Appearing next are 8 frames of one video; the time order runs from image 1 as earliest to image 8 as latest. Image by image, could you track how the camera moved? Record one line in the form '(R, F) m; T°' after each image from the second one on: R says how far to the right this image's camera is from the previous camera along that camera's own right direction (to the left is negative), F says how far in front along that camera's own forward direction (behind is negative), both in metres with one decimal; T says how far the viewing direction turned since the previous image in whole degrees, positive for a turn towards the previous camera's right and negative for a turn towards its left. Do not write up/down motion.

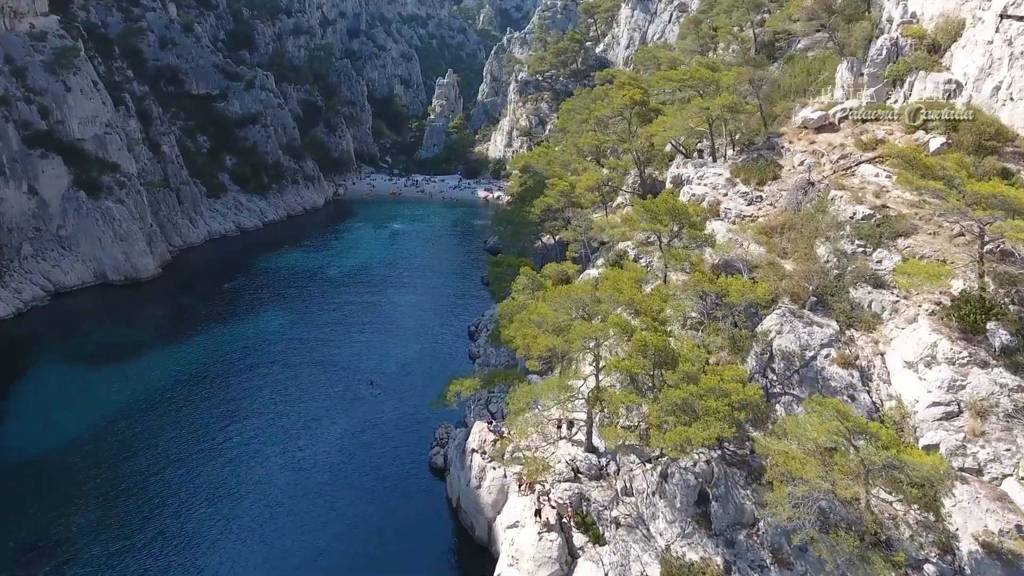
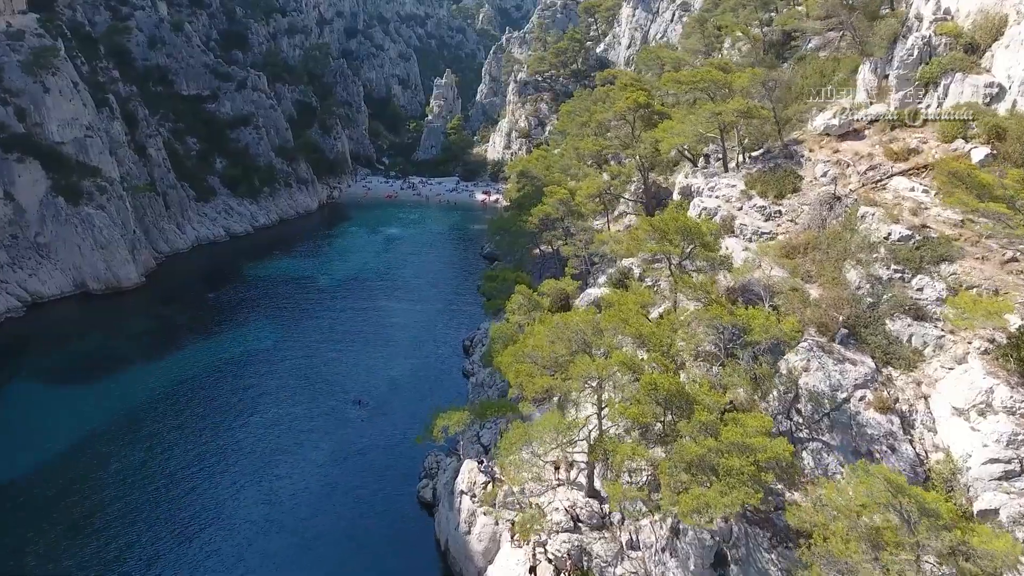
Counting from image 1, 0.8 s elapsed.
(+0.2, +2.2) m; 0°
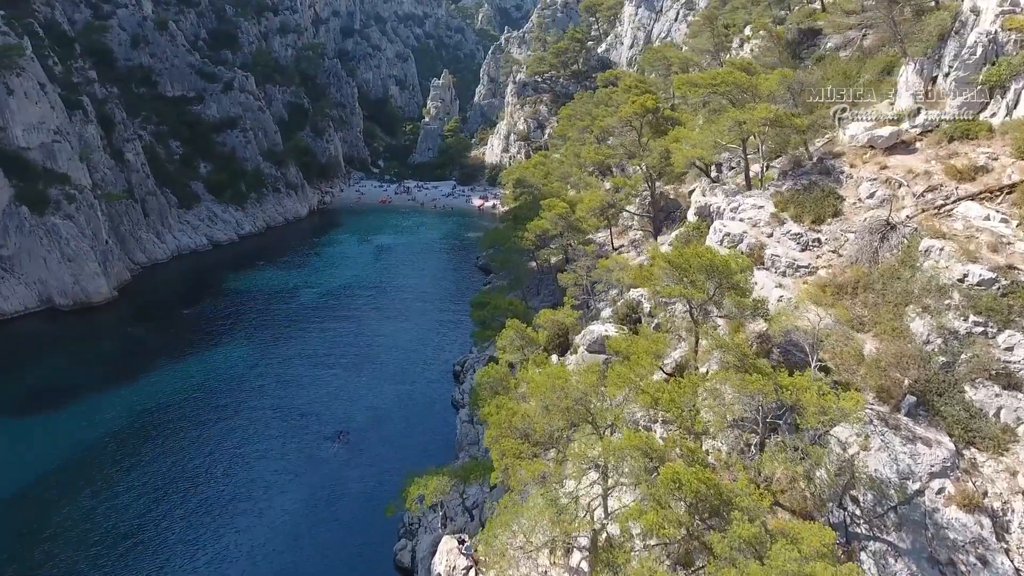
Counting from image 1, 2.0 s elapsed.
(+0.3, +3.3) m; 0°
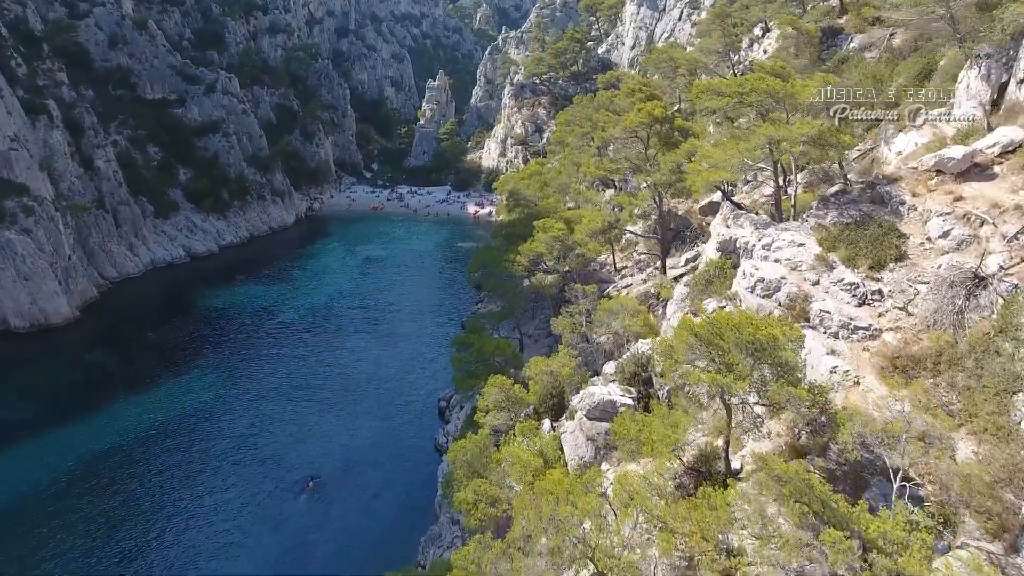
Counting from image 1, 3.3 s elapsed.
(+0.4, +3.7) m; 0°
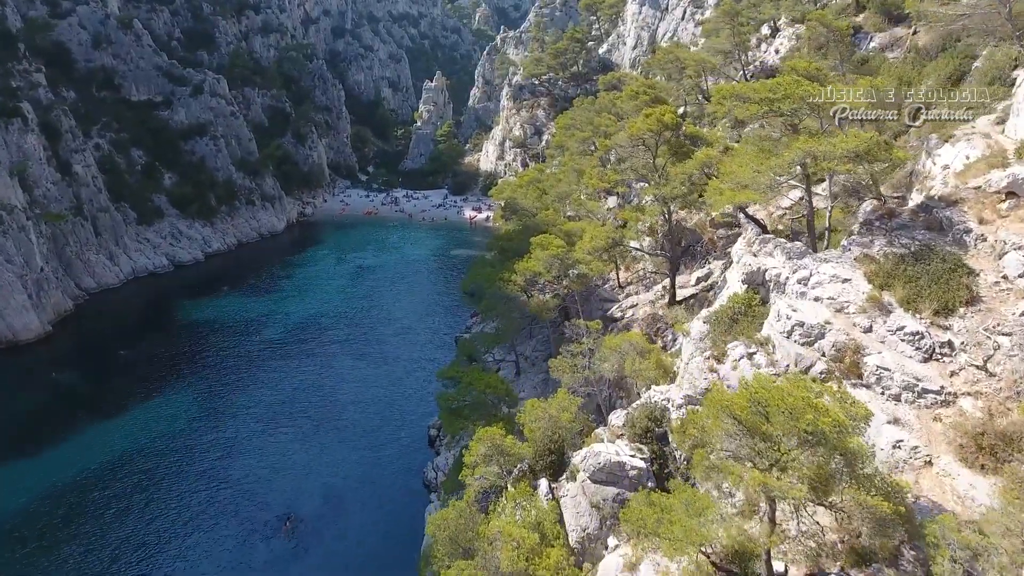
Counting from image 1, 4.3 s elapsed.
(+0.2, +2.5) m; 0°
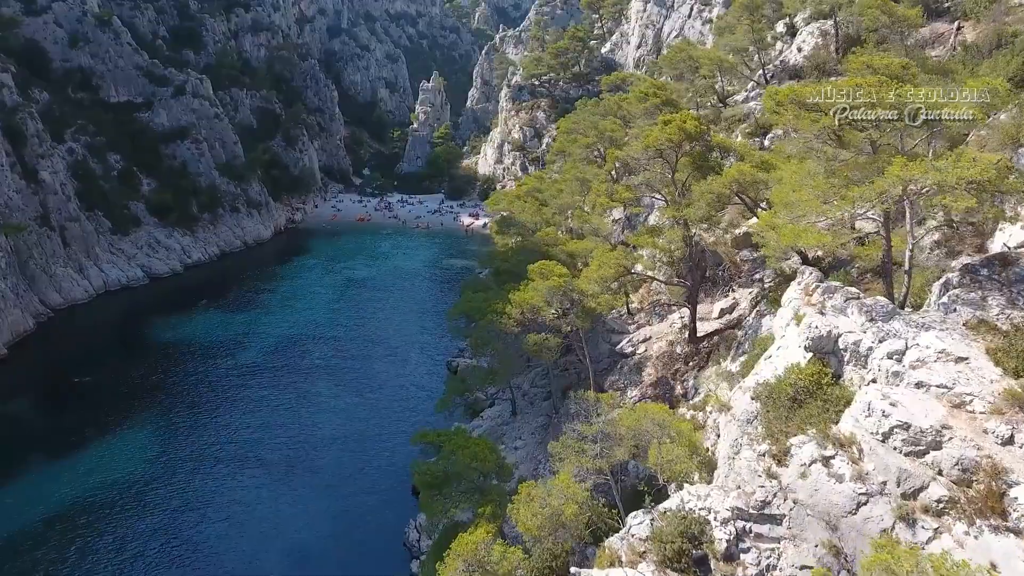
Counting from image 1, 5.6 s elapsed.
(+0.2, +3.7) m; 0°
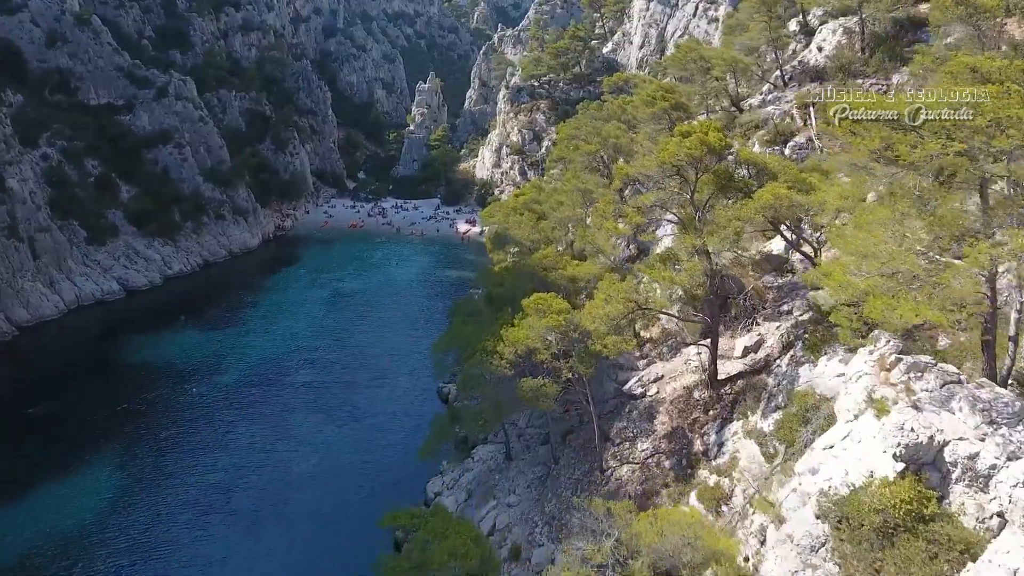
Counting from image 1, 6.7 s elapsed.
(+0.2, +3.0) m; 0°
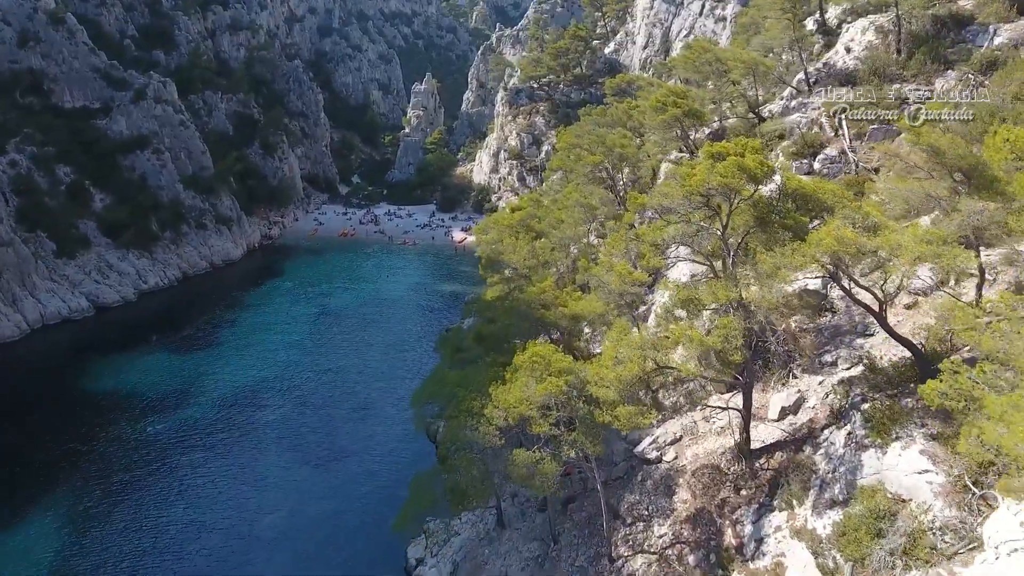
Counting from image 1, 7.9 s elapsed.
(+0.2, +3.4) m; 0°
